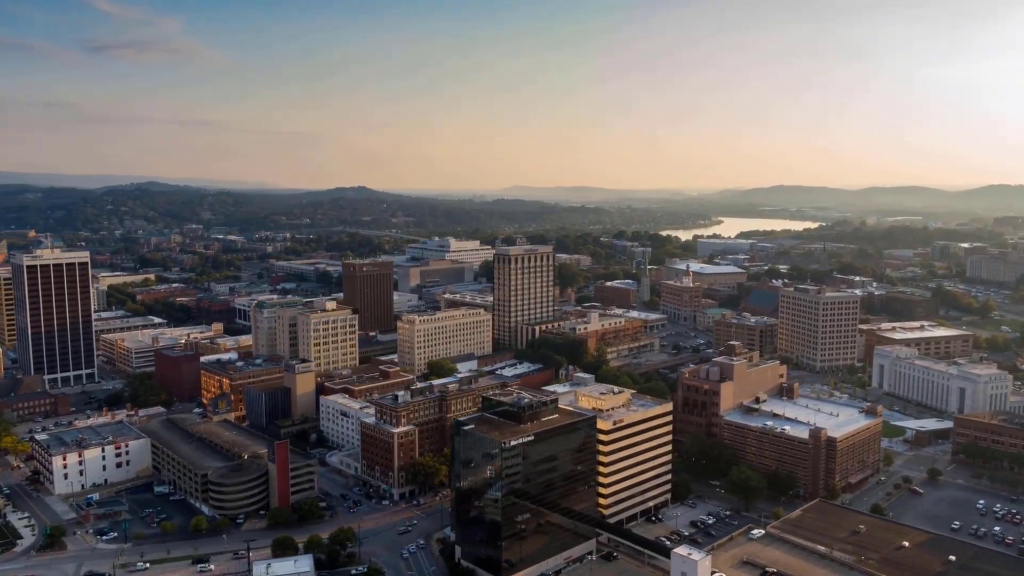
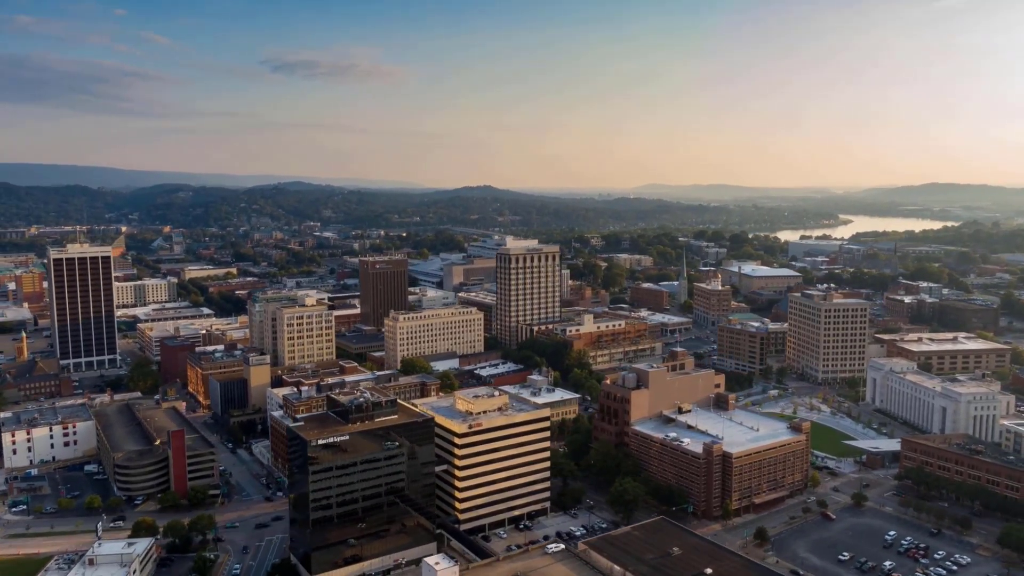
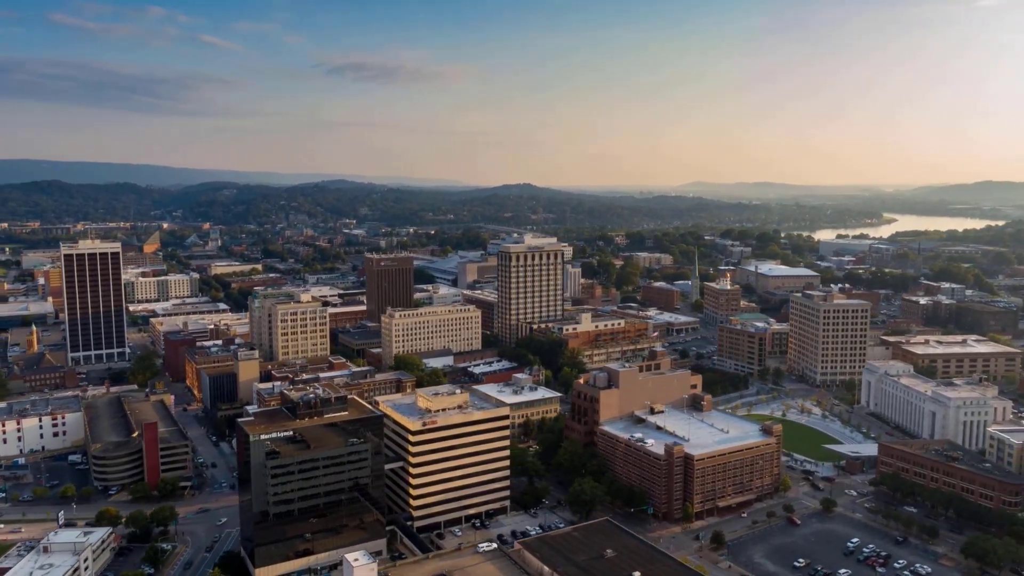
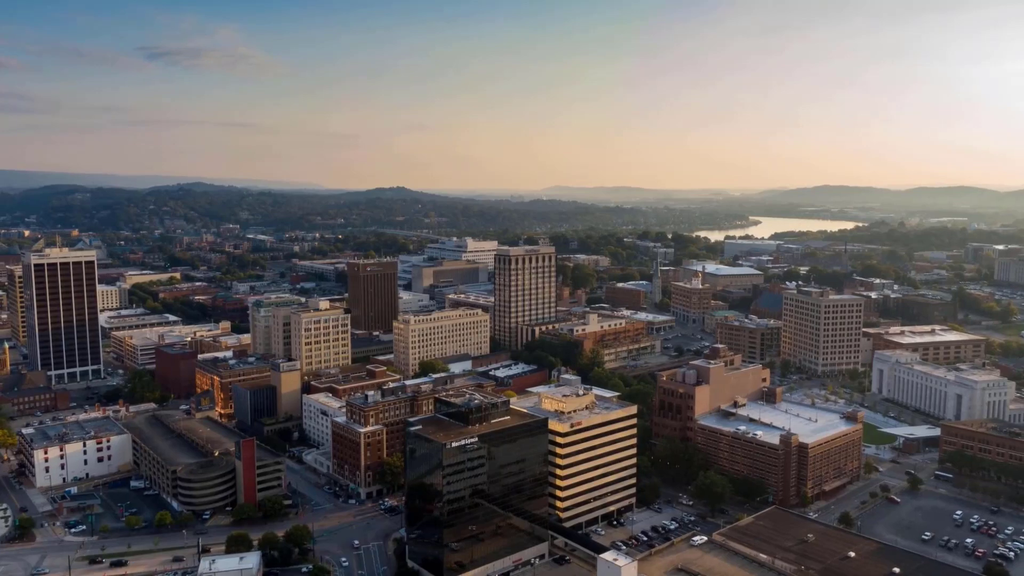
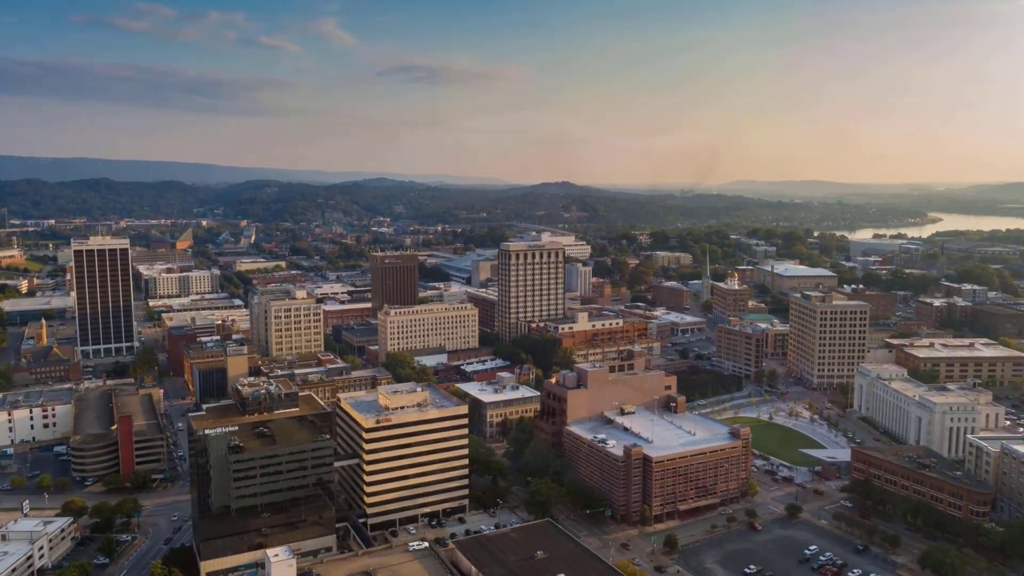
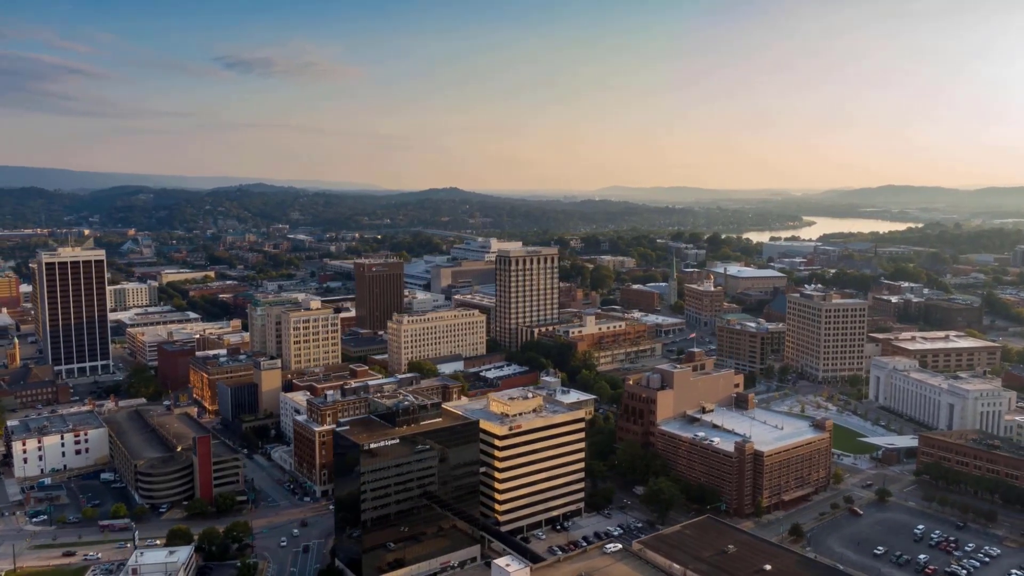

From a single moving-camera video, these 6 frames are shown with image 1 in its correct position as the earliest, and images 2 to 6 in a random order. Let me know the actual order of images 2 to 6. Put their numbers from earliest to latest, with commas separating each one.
4, 6, 2, 3, 5
